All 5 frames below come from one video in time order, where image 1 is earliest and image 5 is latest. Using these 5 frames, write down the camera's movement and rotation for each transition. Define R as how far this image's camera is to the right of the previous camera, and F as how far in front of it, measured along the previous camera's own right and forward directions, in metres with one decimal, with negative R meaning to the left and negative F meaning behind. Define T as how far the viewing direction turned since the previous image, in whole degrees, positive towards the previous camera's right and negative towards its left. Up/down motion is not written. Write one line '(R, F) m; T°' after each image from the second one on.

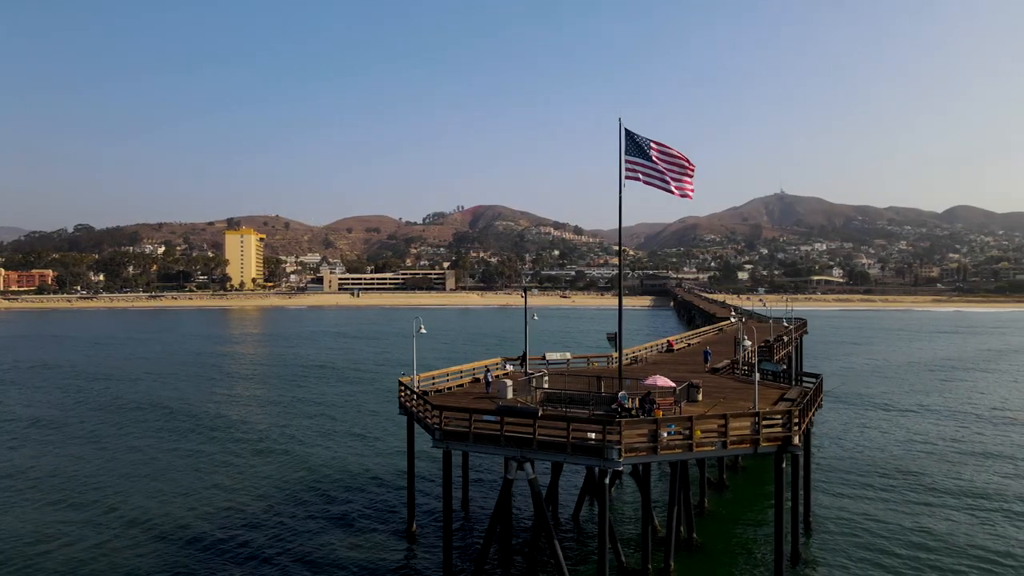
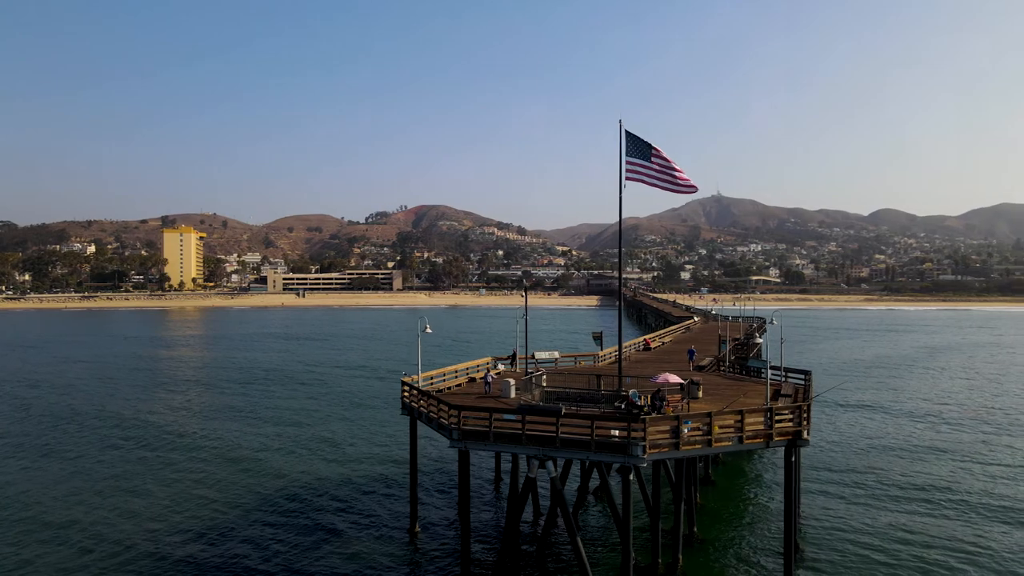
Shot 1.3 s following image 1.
(-1.3, 0.0) m; +4°
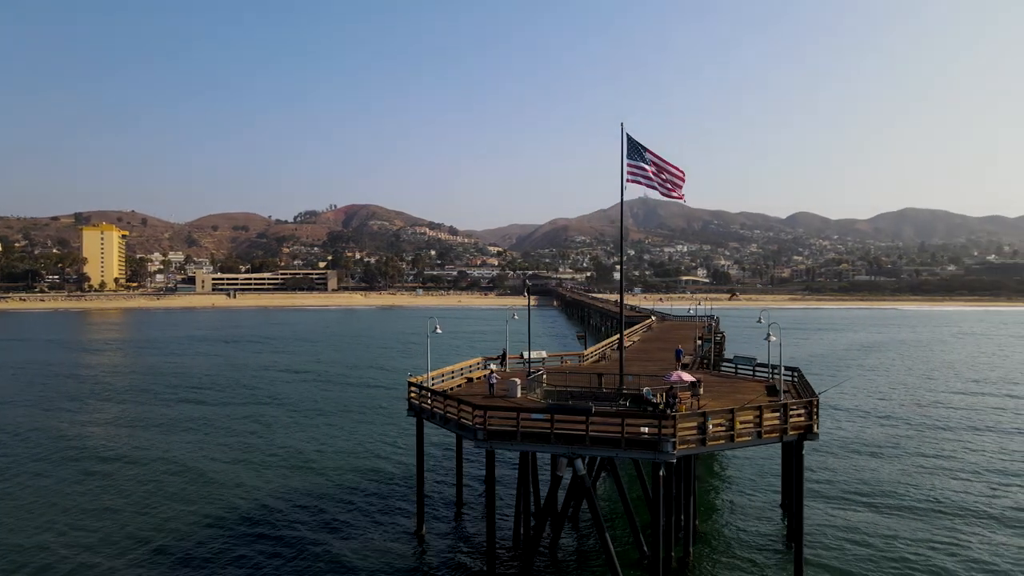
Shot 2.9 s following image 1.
(-1.7, 0.0) m; +5°
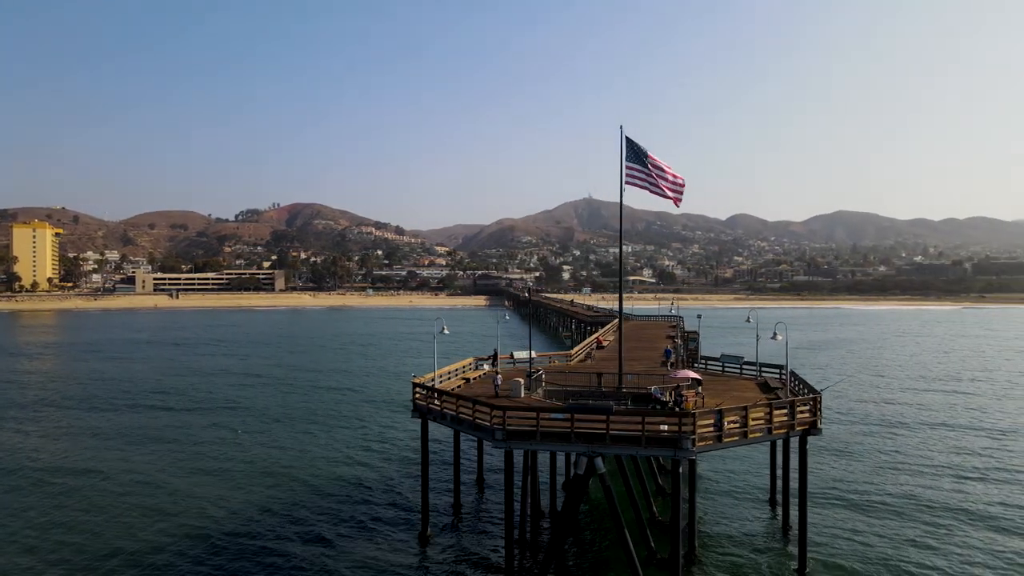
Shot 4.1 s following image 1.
(-1.3, 0.0) m; +4°
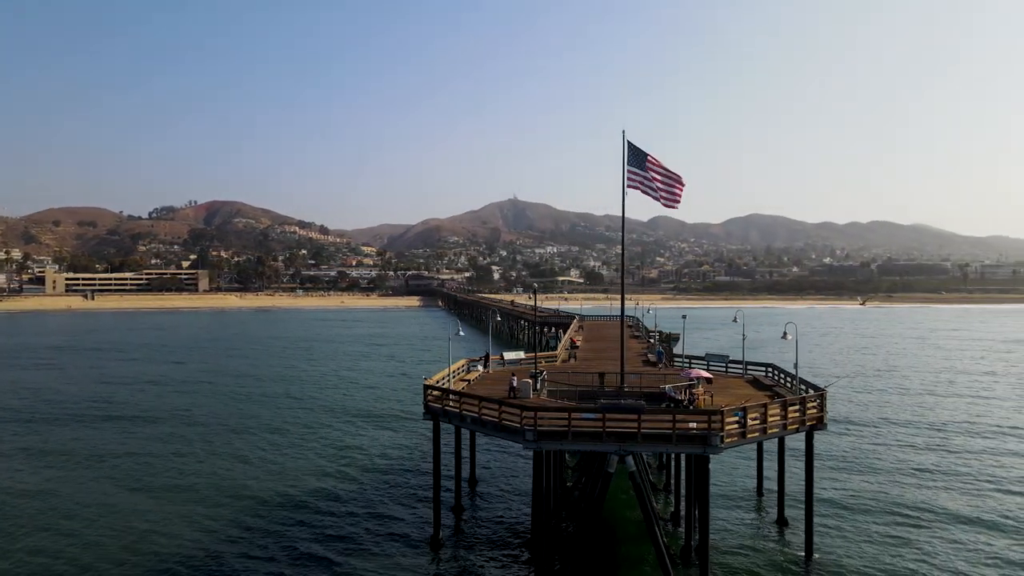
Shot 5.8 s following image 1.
(-1.8, 0.0) m; +5°
